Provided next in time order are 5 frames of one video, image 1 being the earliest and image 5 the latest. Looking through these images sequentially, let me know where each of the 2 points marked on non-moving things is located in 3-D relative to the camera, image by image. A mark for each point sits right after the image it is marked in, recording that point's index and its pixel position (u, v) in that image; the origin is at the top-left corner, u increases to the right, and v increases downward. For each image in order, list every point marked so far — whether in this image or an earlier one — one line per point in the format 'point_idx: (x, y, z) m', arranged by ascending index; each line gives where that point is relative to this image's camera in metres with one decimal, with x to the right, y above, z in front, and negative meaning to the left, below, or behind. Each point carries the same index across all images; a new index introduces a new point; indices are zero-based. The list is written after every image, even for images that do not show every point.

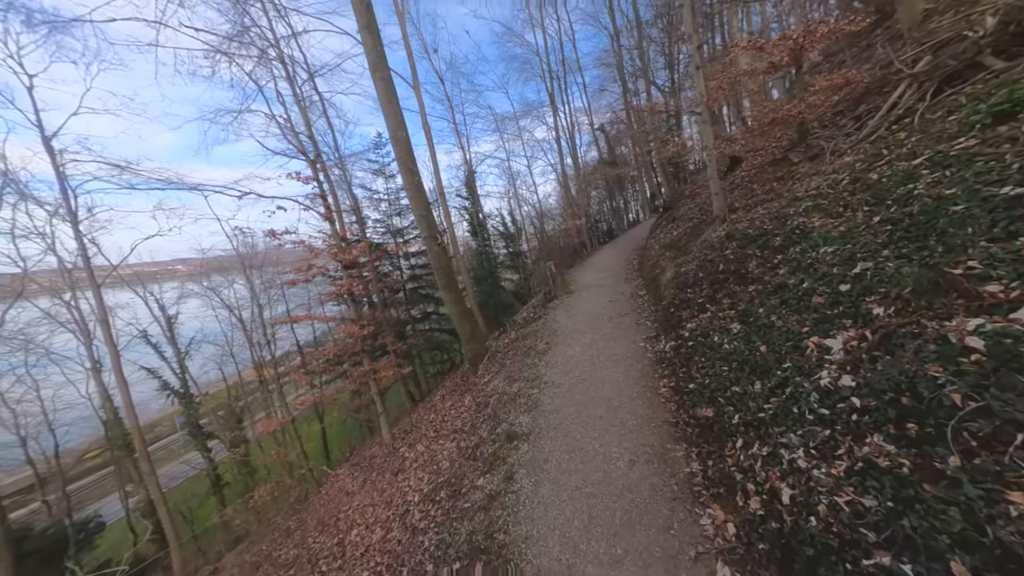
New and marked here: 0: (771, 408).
0: (+3.0, -1.4, +3.8) m
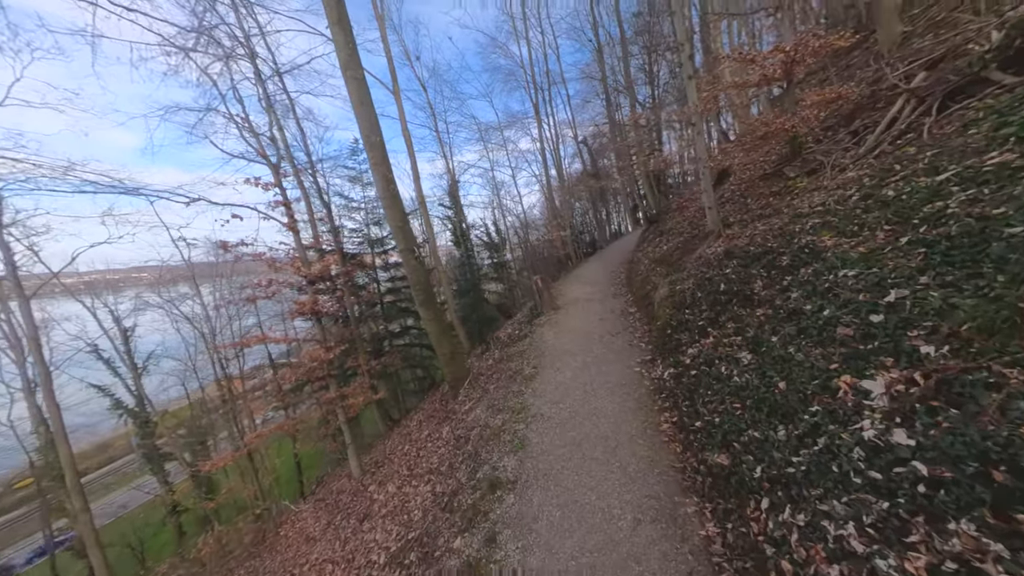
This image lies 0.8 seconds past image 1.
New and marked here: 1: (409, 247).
0: (+2.8, -1.7, +3.2) m
1: (-2.7, +1.1, +8.7) m
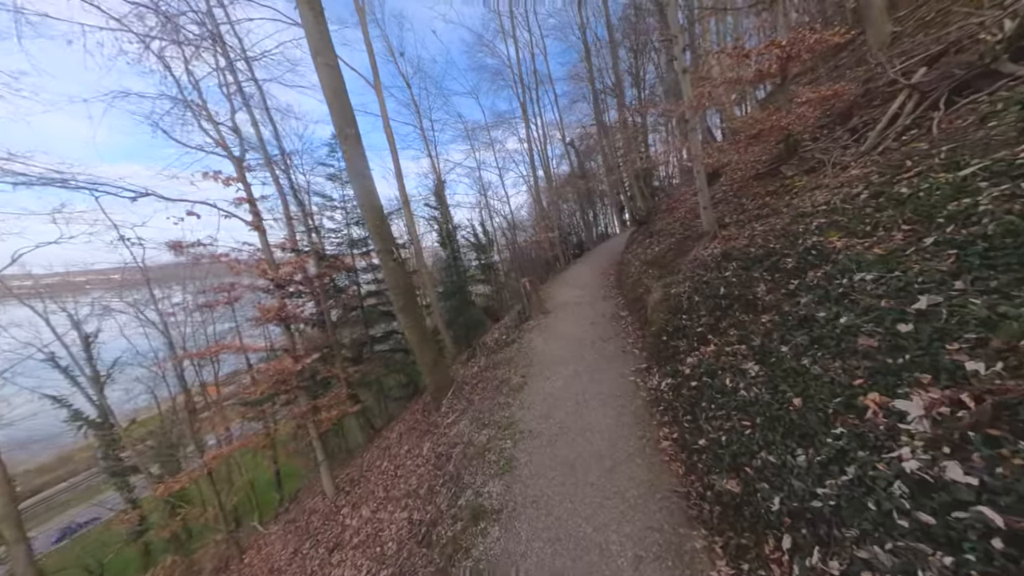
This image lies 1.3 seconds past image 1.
0: (+2.7, -1.8, +2.8) m
1: (-3.1, +1.0, +8.1) m
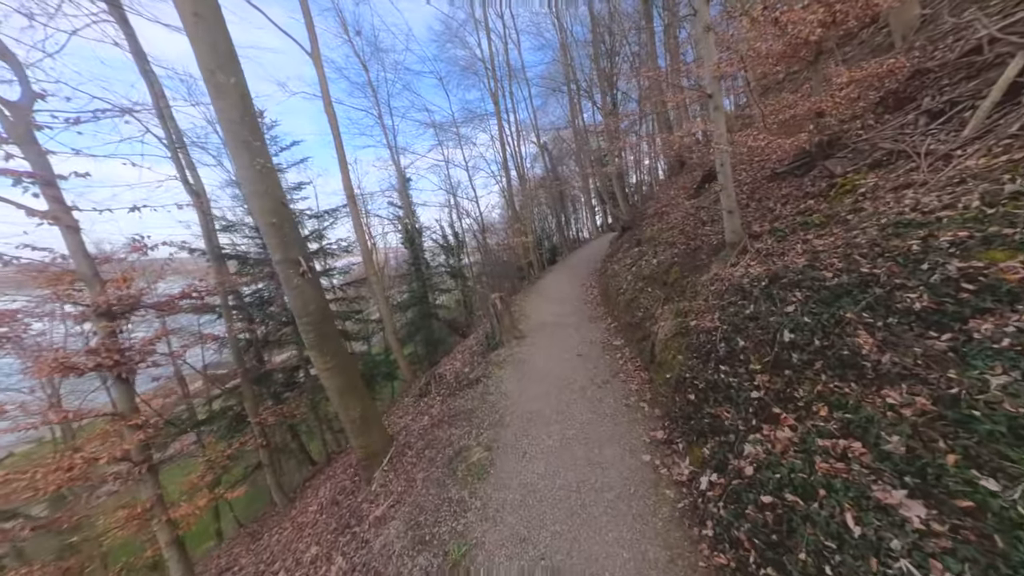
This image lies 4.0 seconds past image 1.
0: (+2.5, -2.2, +0.8) m
1: (-3.7, +0.5, +5.5) m
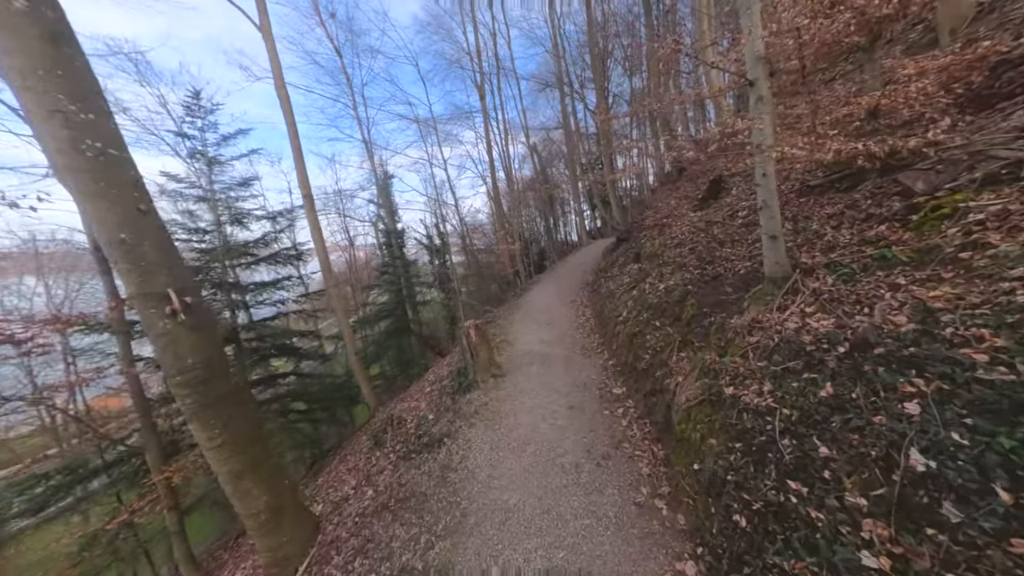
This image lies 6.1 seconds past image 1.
0: (+2.2, -2.9, -0.8) m
1: (-4.1, 0.0, +3.8) m
